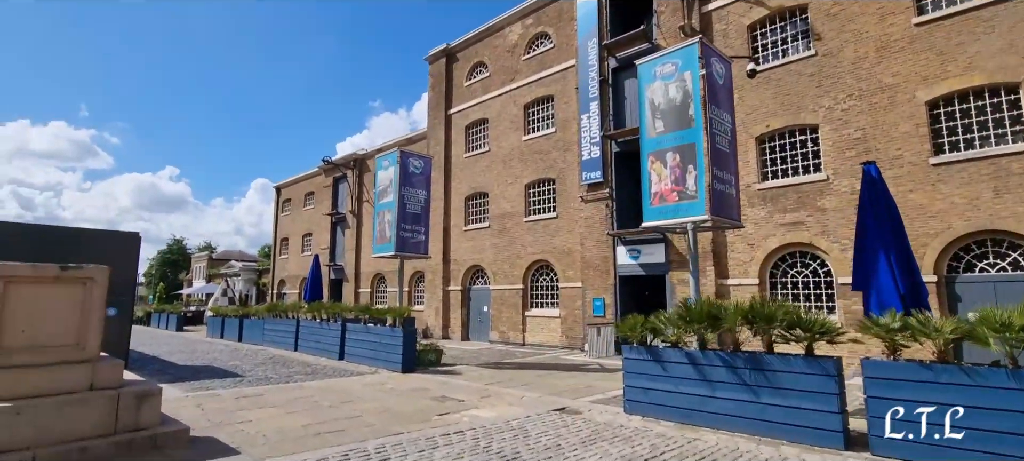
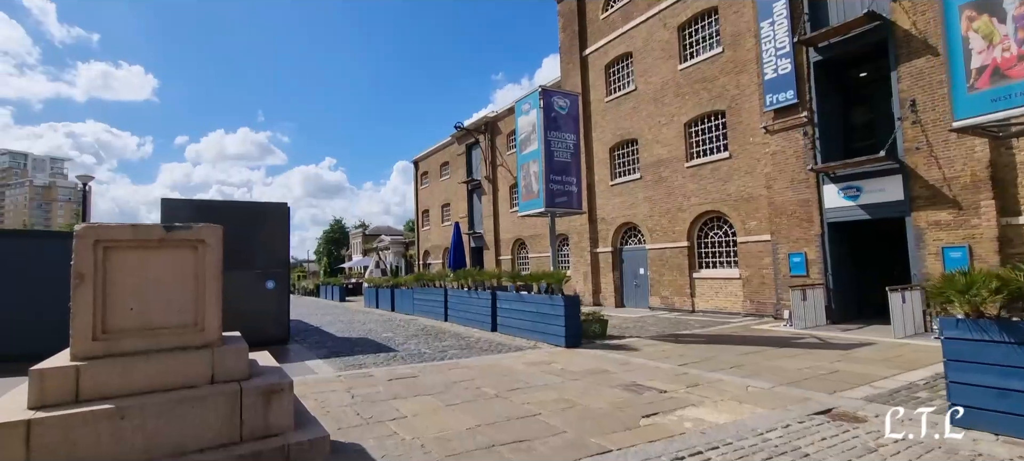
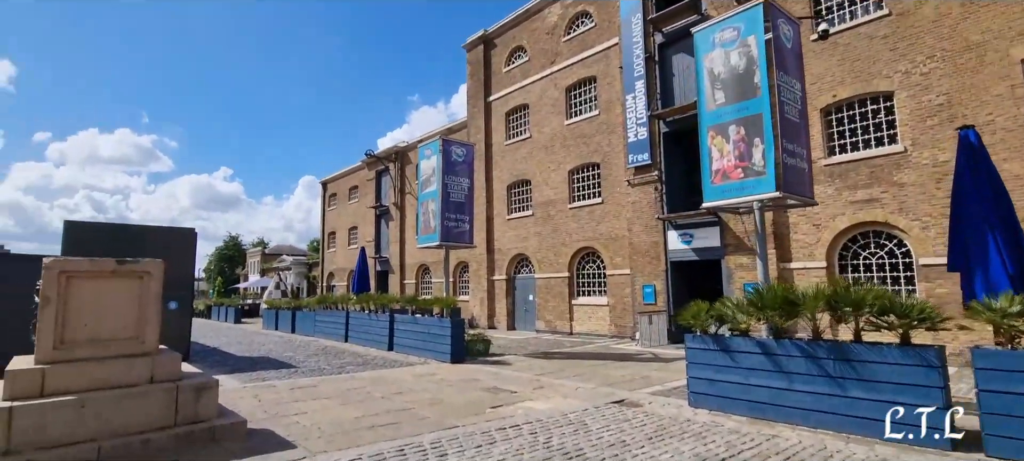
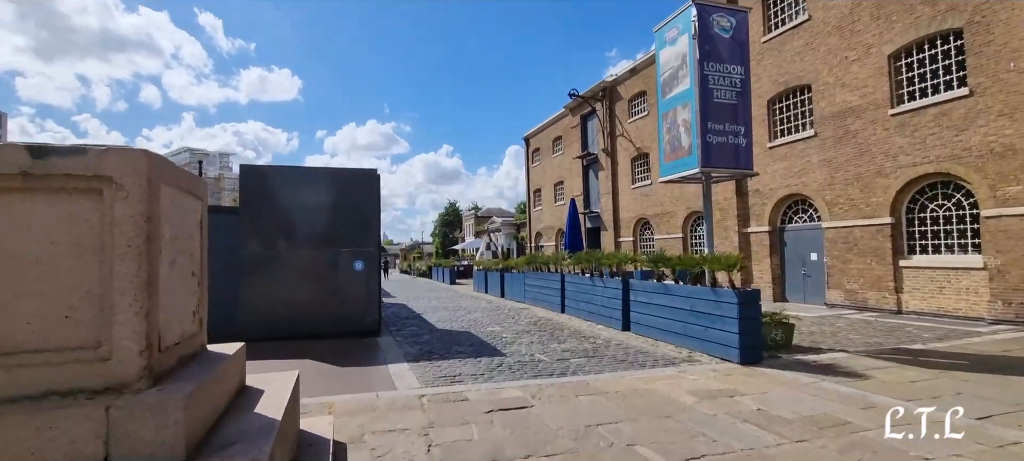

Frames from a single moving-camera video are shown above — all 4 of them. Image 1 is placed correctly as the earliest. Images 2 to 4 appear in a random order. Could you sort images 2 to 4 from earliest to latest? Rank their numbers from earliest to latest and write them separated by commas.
3, 2, 4
